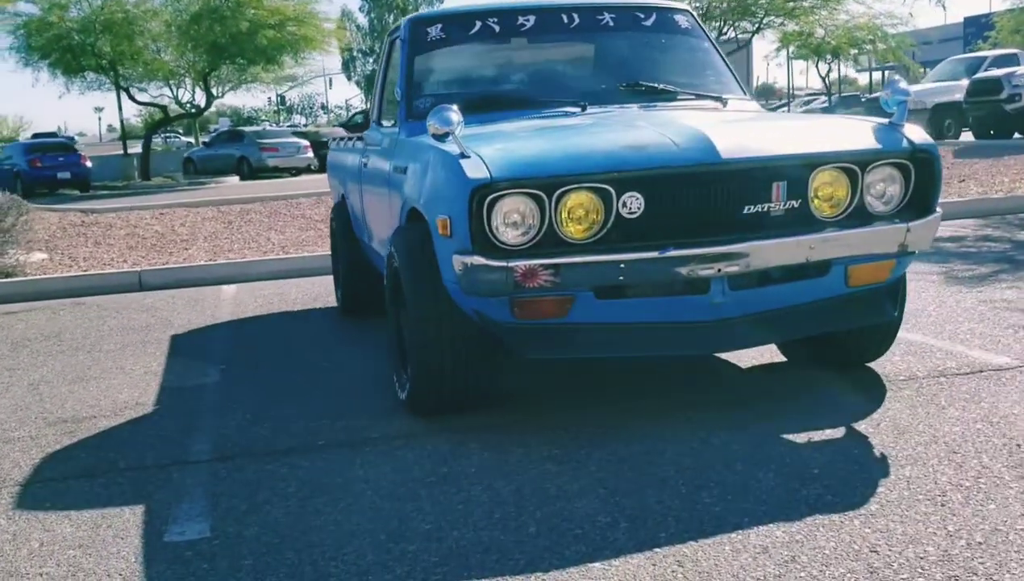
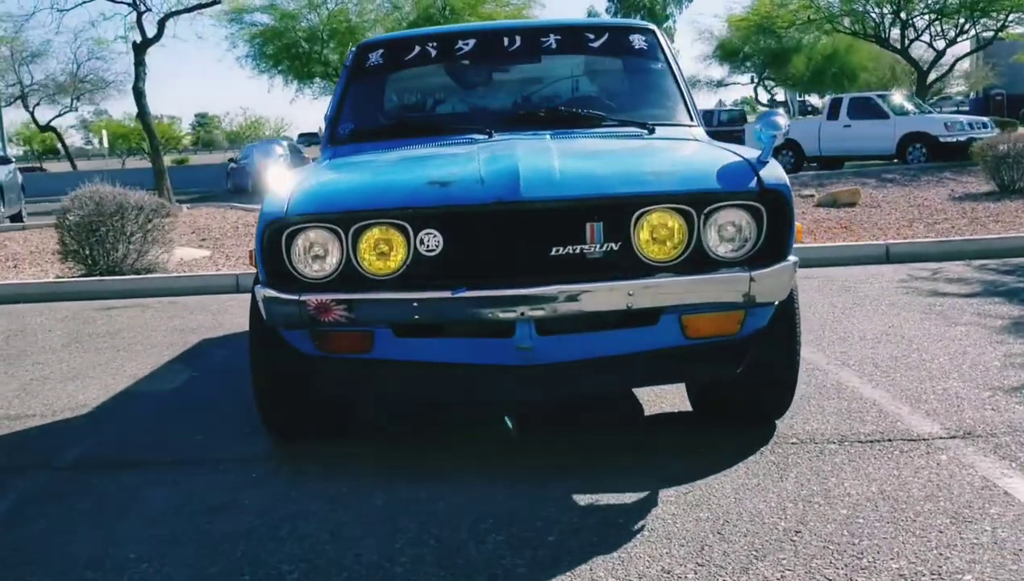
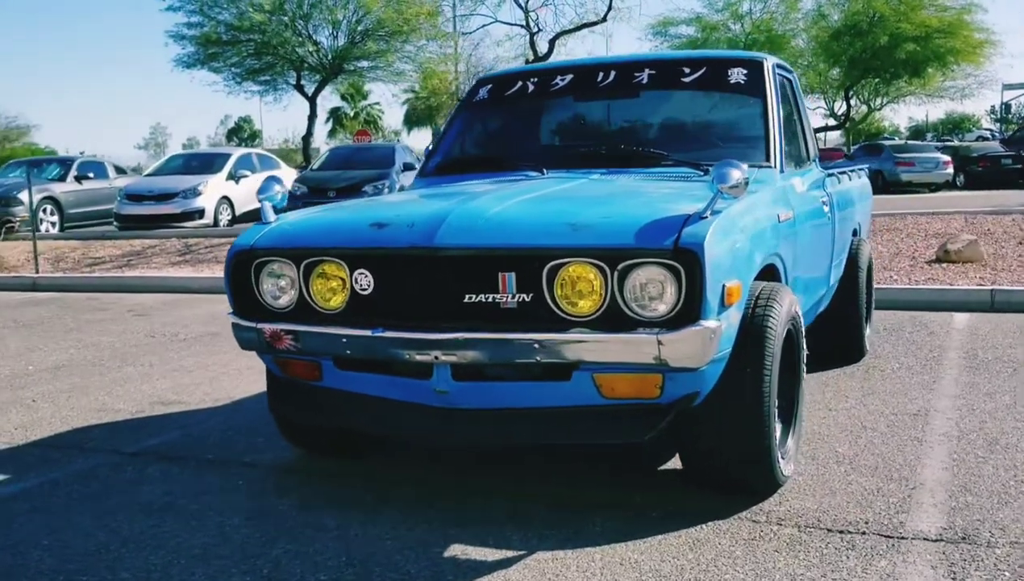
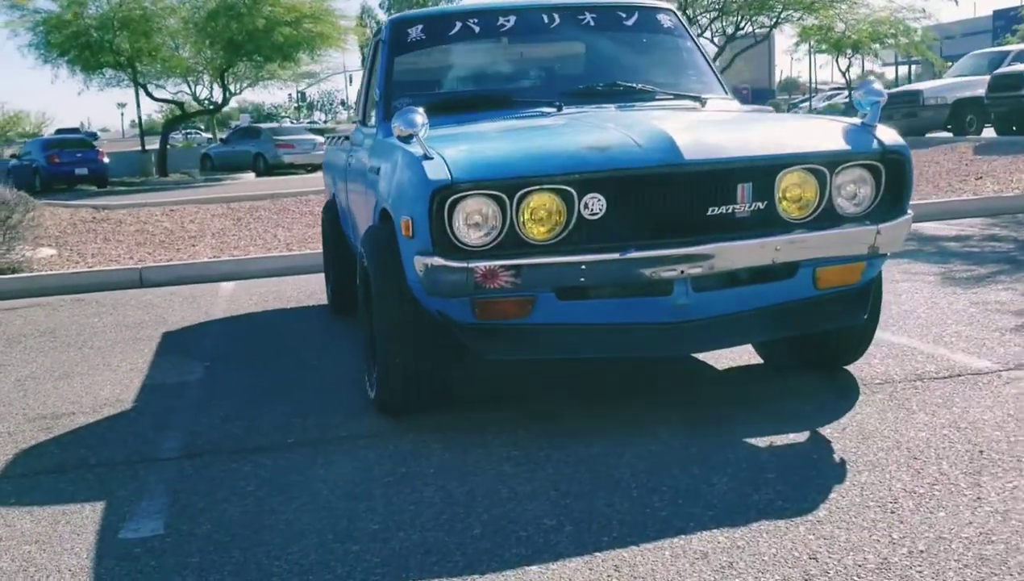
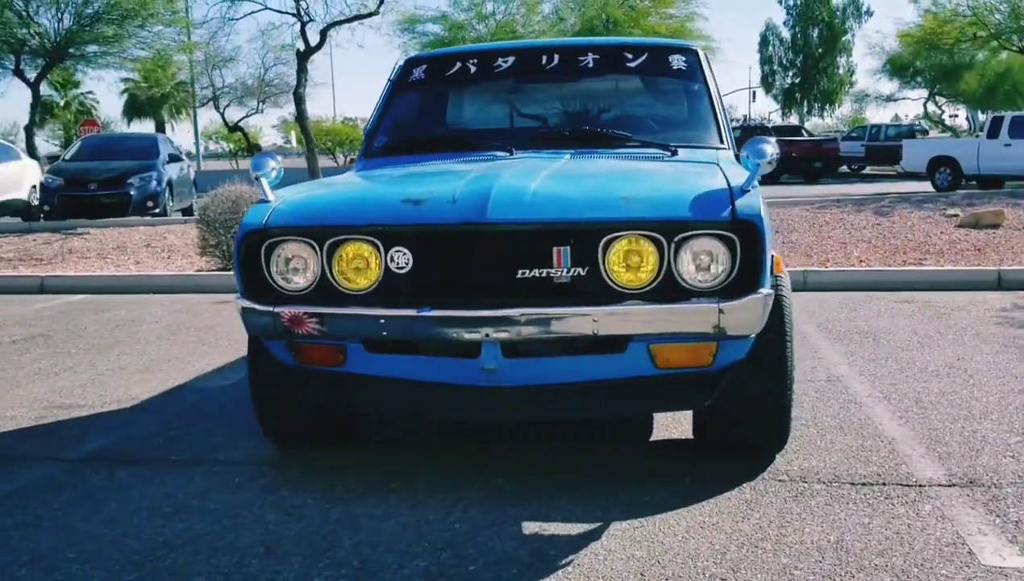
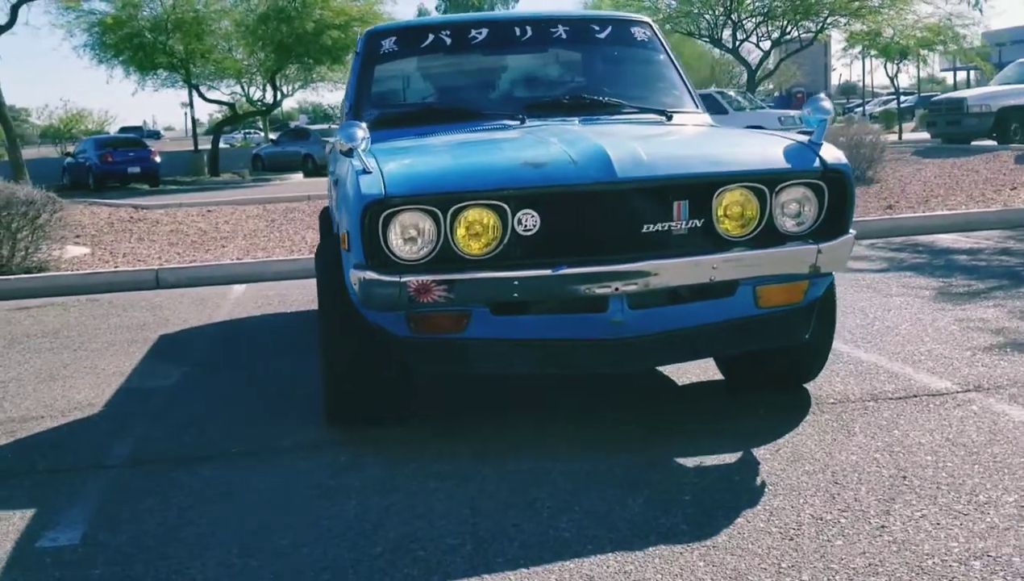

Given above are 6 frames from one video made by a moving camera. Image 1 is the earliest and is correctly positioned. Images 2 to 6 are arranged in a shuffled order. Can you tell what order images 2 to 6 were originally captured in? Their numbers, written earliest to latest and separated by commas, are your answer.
4, 6, 2, 5, 3
